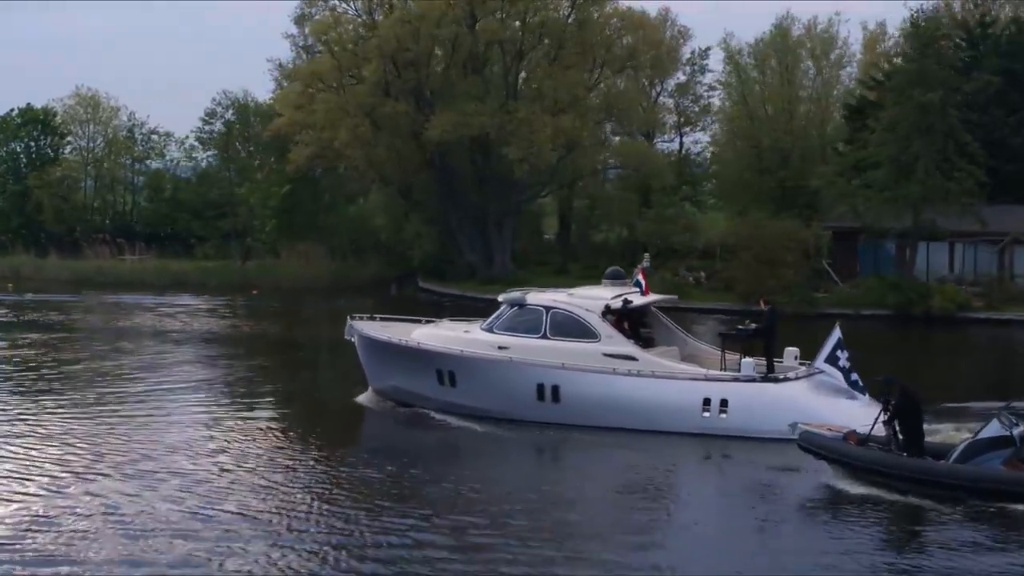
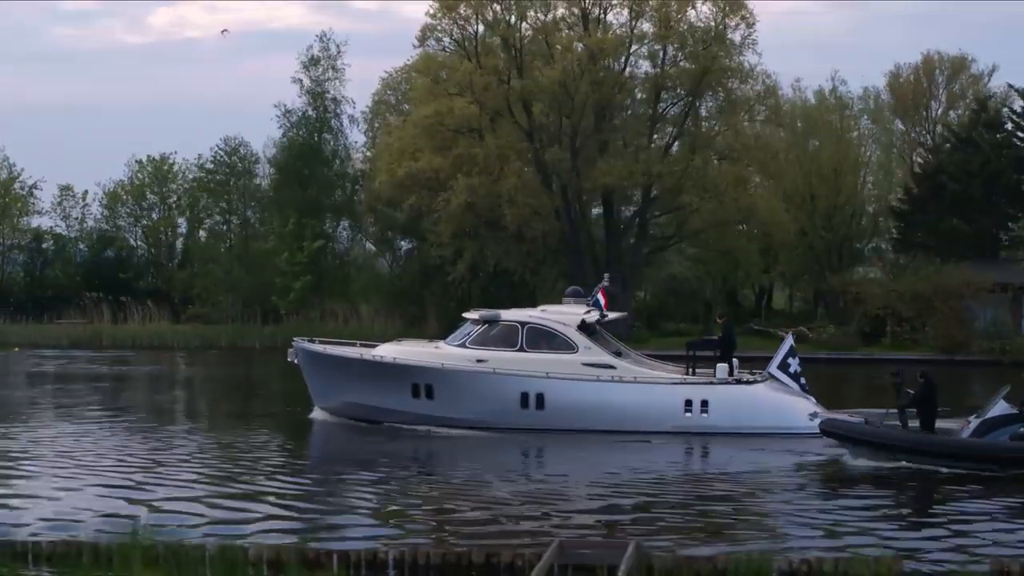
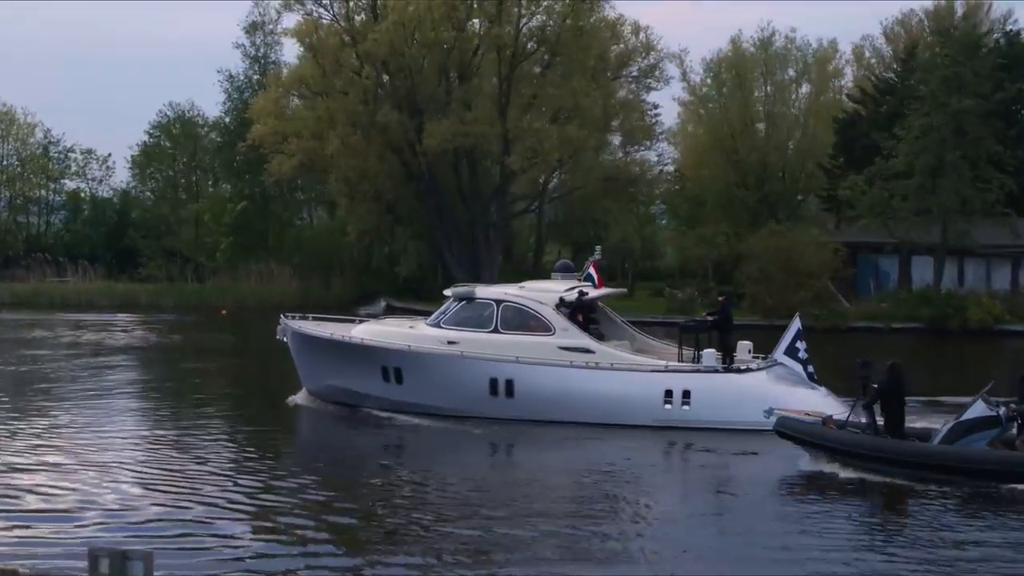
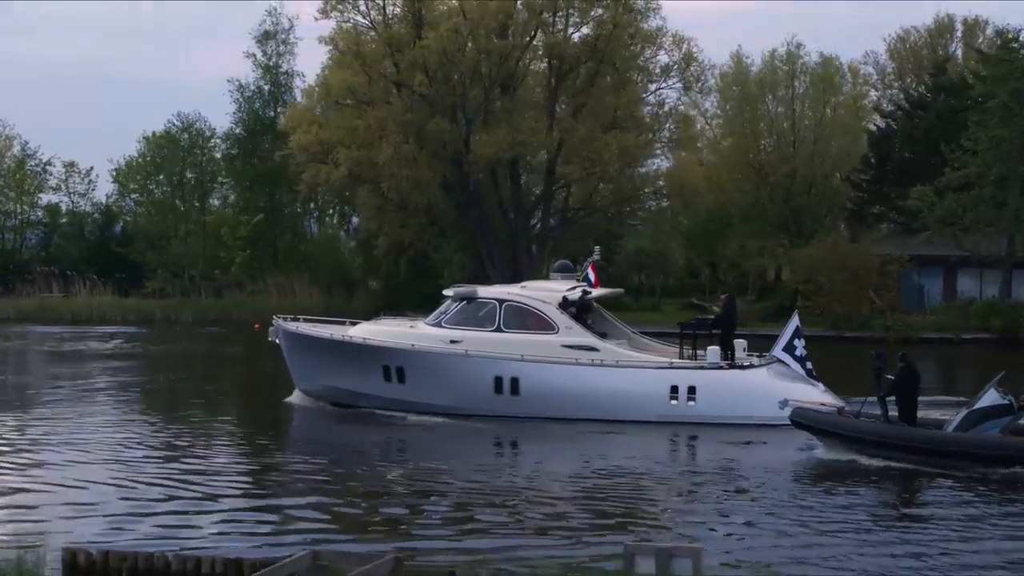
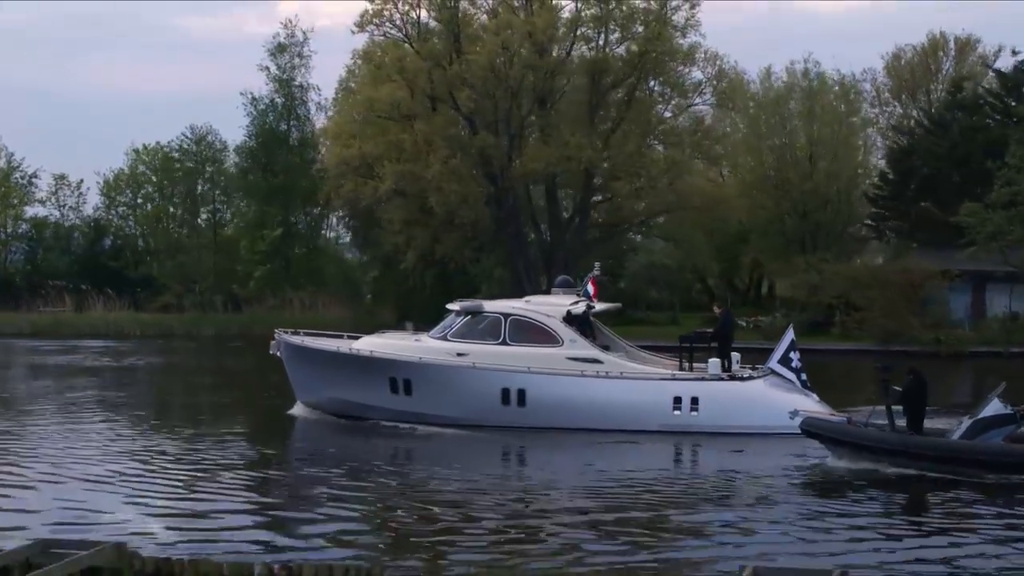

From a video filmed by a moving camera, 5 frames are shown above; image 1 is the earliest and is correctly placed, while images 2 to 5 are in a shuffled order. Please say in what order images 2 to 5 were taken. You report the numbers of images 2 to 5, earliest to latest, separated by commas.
3, 4, 5, 2
